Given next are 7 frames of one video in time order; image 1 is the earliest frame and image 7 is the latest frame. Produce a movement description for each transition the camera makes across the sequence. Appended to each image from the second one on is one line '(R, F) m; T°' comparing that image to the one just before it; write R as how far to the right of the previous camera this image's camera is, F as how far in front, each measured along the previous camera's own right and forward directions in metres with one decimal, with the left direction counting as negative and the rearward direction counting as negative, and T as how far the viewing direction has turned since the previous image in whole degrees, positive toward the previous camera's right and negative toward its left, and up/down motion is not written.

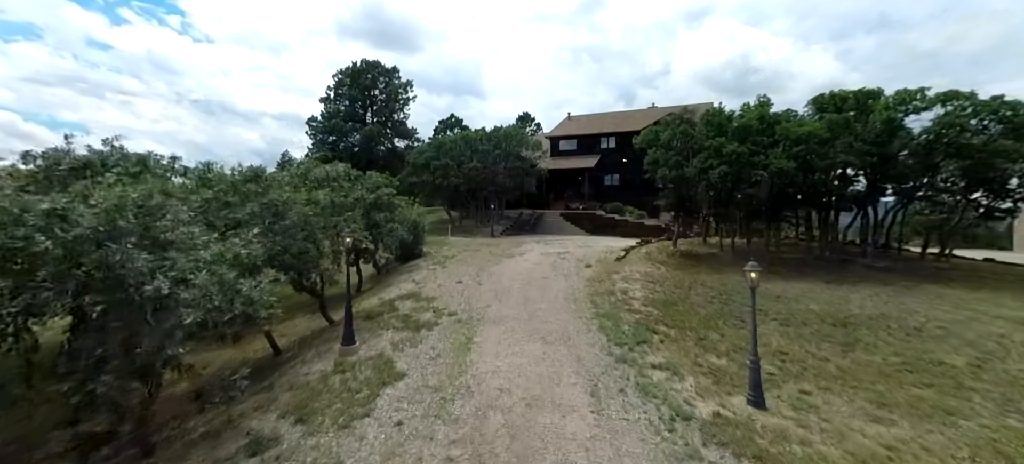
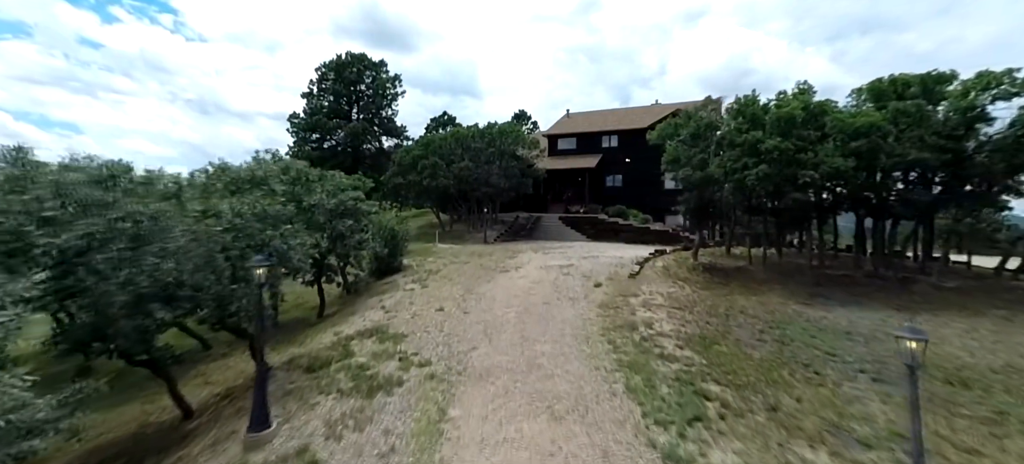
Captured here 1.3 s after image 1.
(0.0, +3.0) m; +1°
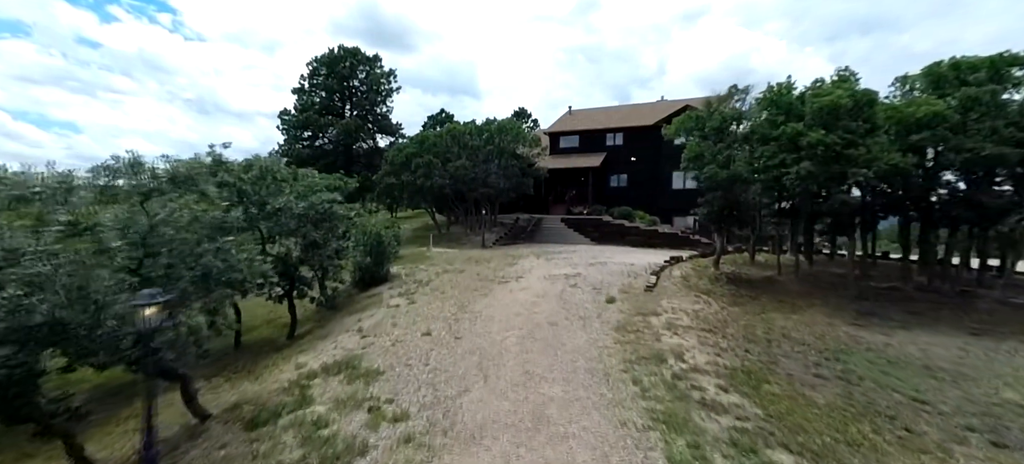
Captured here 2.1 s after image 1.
(0.0, +1.9) m; 0°
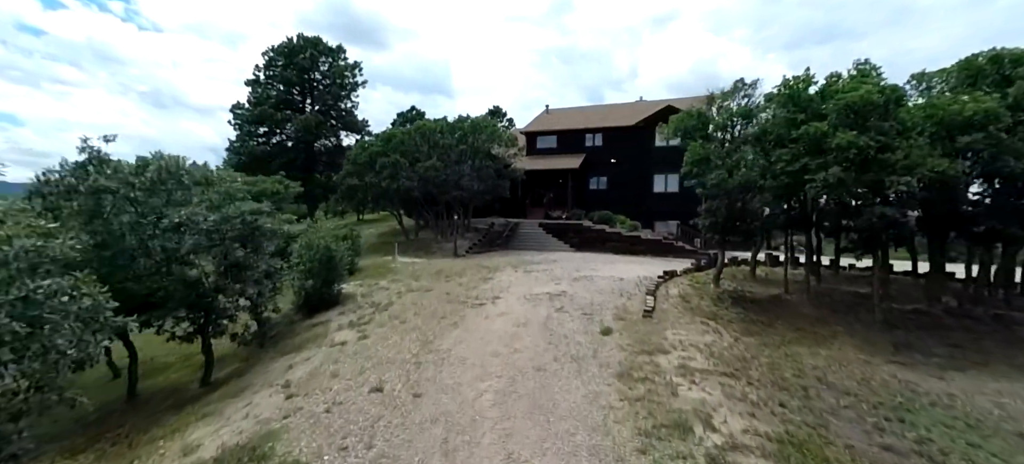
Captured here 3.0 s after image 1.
(0.0, +2.3) m; +4°
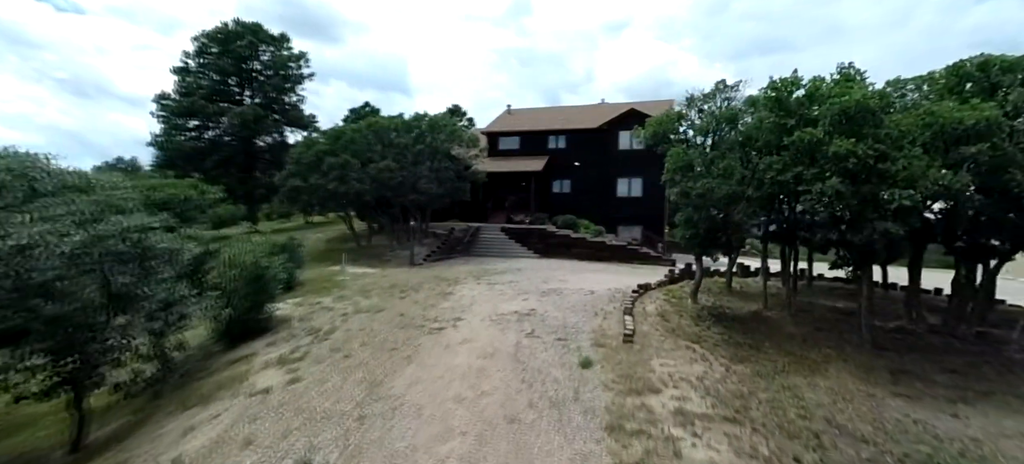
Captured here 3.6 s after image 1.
(-0.1, +1.6) m; +6°
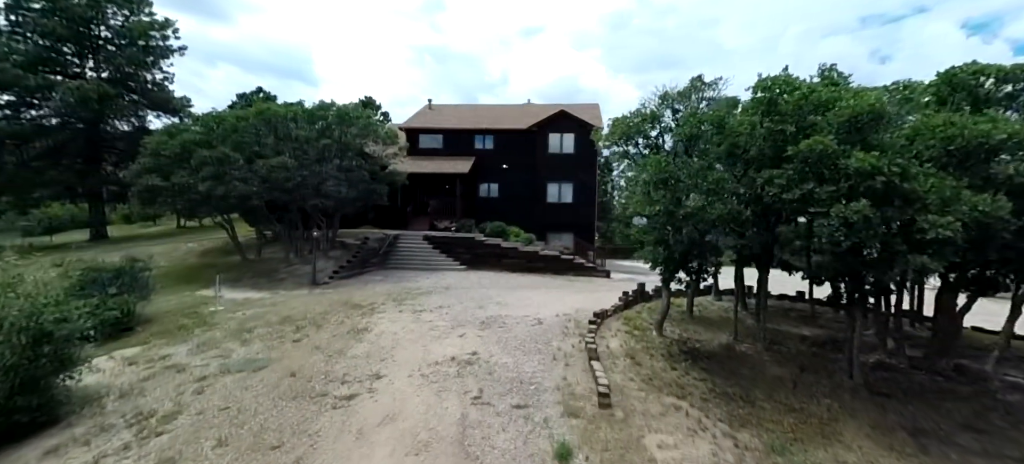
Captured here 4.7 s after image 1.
(-0.5, +3.0) m; +12°
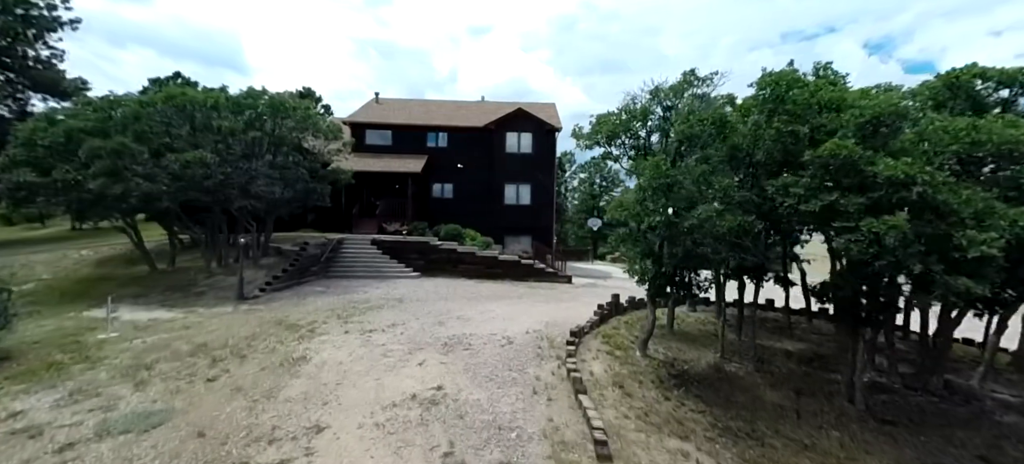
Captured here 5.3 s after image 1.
(-0.5, +1.6) m; +7°
